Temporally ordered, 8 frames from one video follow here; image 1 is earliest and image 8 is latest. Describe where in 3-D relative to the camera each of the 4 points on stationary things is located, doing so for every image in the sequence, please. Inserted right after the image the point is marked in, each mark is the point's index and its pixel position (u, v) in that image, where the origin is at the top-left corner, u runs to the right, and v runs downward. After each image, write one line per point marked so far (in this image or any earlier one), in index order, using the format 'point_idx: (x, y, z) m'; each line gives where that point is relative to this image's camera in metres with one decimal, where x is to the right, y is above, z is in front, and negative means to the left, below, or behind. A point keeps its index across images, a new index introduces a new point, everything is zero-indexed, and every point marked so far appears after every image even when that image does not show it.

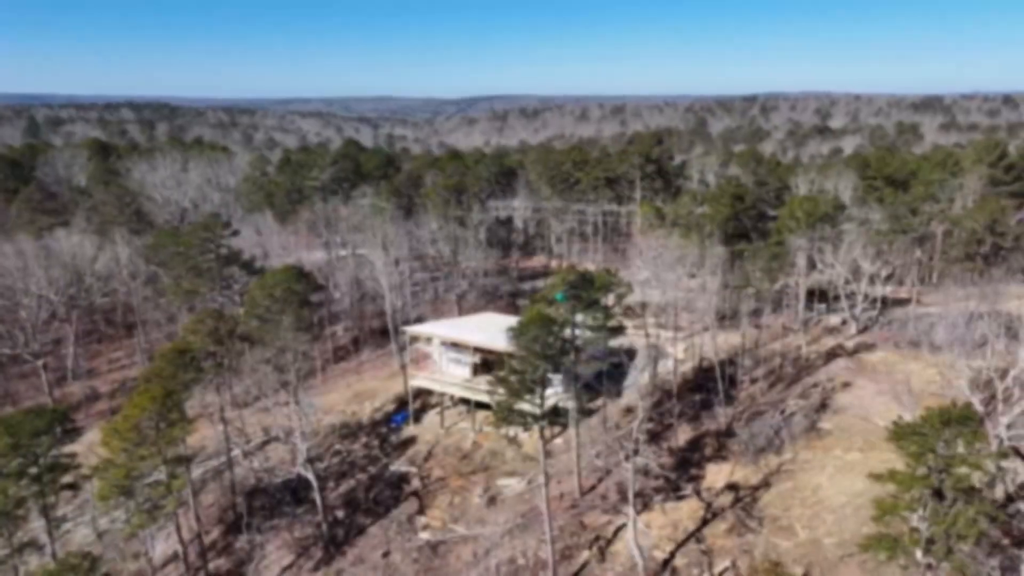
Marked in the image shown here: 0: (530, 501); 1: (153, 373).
0: (+0.6, -6.6, +19.2) m
1: (-10.0, -2.3, +17.1) m
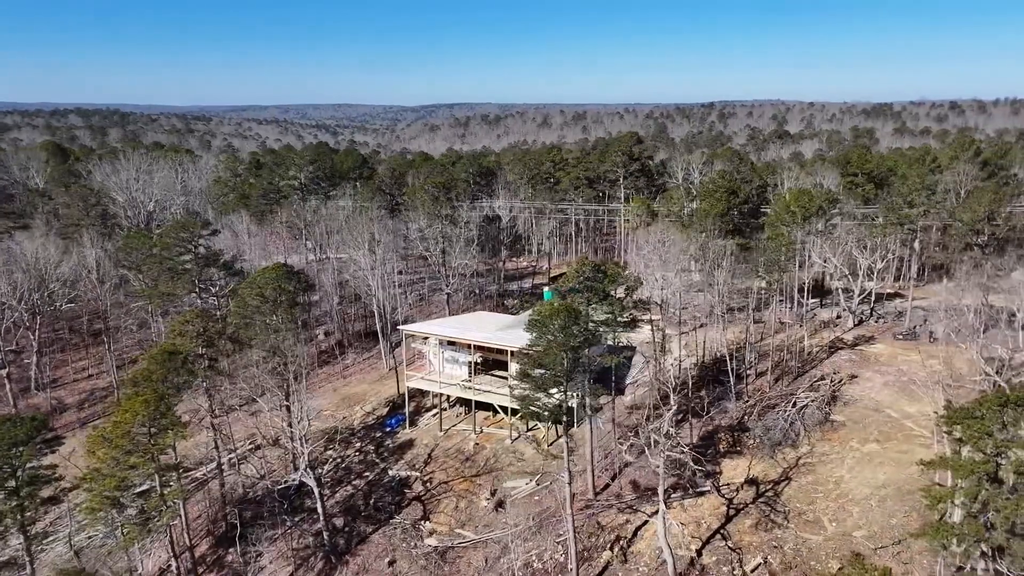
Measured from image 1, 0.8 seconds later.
0: (+0.9, -6.5, +18.5) m
1: (-9.6, -2.3, +16.0) m
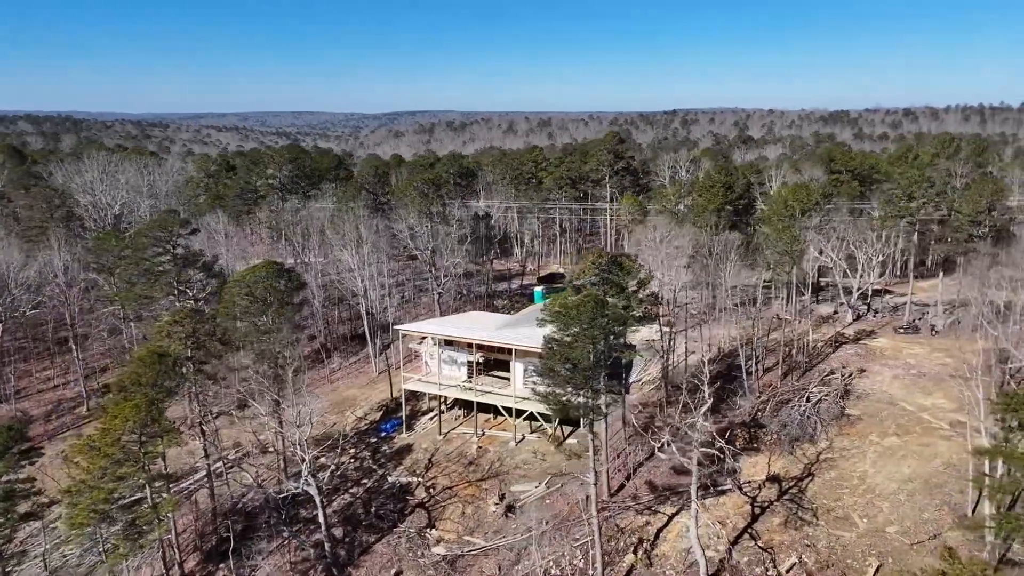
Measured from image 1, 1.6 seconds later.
0: (+1.2, -6.3, +17.8) m
1: (-9.2, -2.2, +14.8) m
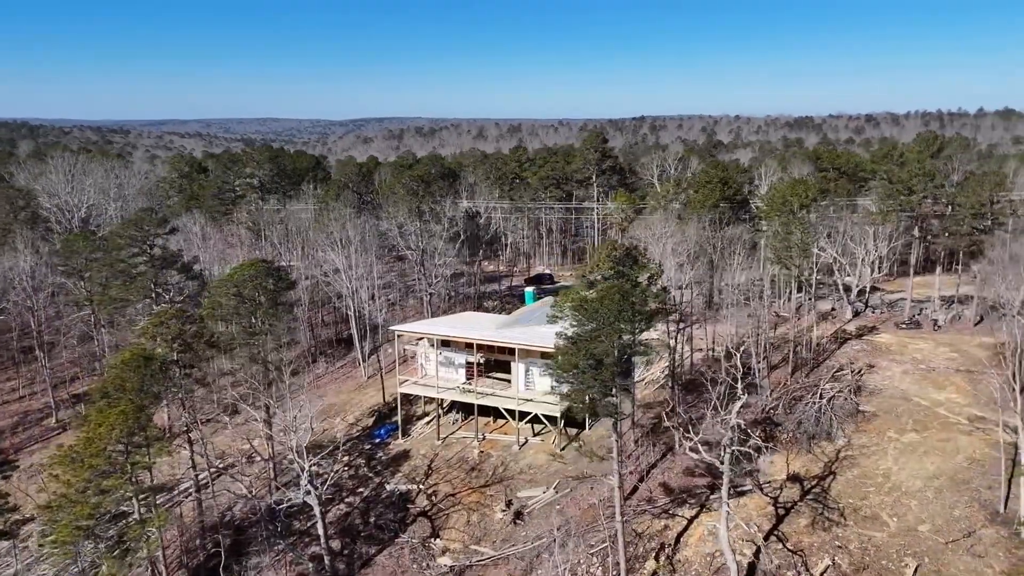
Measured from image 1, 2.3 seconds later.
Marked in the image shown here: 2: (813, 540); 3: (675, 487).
0: (+1.4, -6.2, +17.1) m
1: (-8.9, -2.2, +13.6) m
2: (+6.5, -5.4, +13.2) m
3: (+4.4, -5.3, +16.4) m
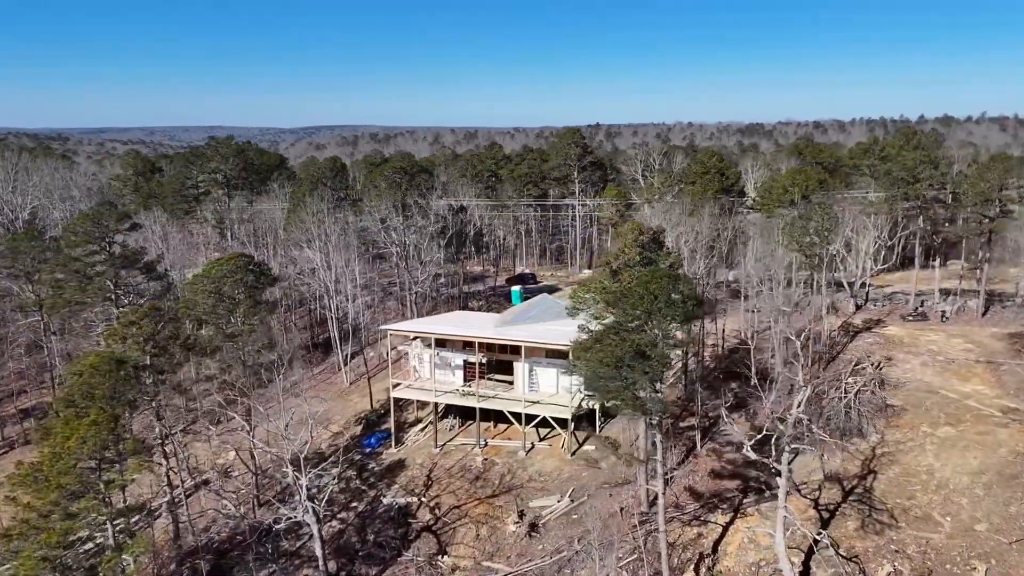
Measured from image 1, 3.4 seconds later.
0: (+1.8, -6.0, +15.8) m
1: (-8.3, -2.0, +11.8) m
2: (+7.1, -5.1, +12.3) m
3: (+4.8, -5.1, +15.3) m
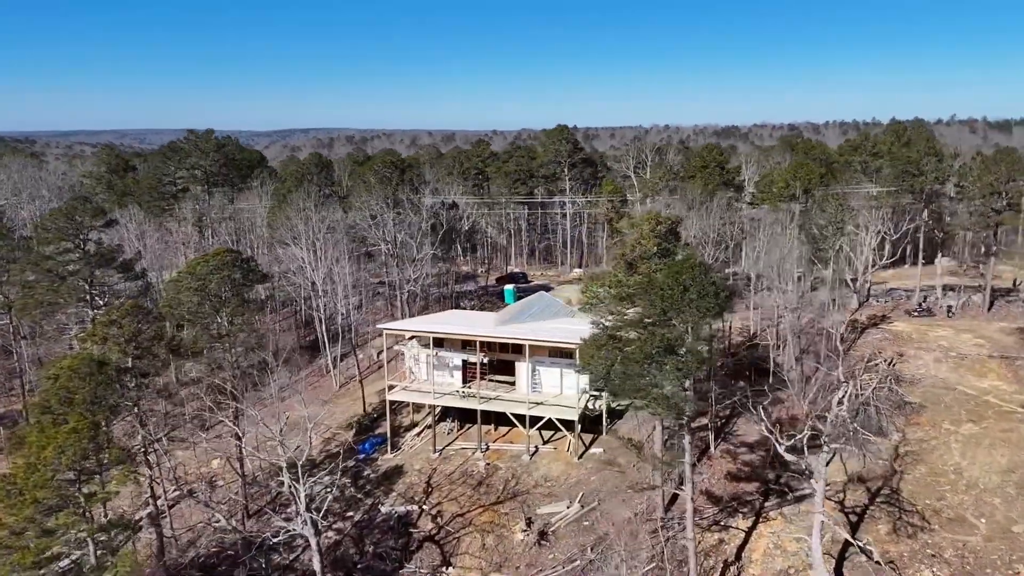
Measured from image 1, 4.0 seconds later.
0: (+2.0, -5.9, +15.1) m
1: (-8.0, -2.0, +10.7) m
2: (+7.4, -5.0, +11.7) m
3: (+5.0, -4.9, +14.7) m
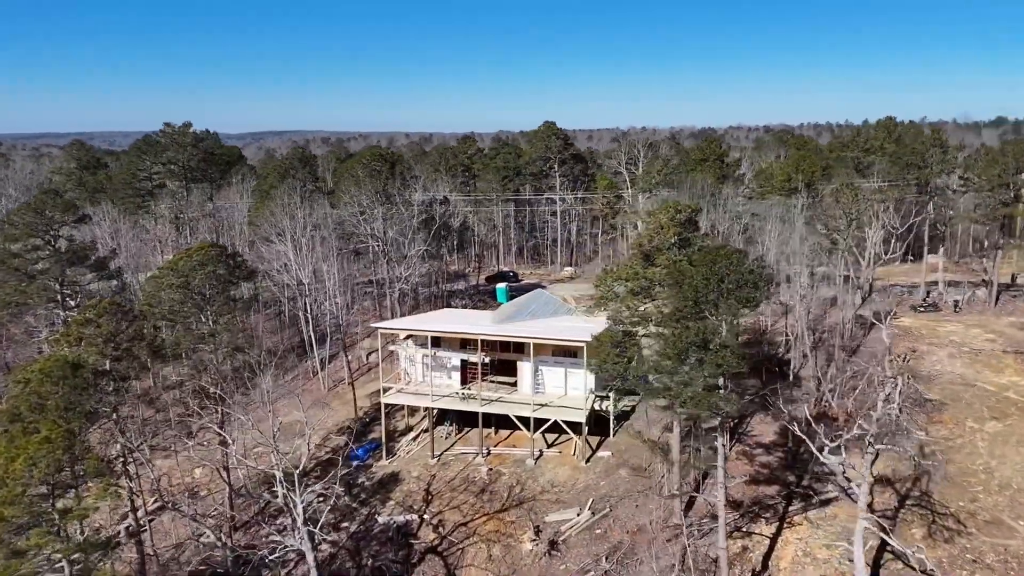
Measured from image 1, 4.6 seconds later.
0: (+2.2, -5.8, +14.3) m
1: (-7.7, -1.9, +9.6) m
2: (+7.7, -4.8, +11.1) m
3: (+5.2, -4.8, +14.0) m
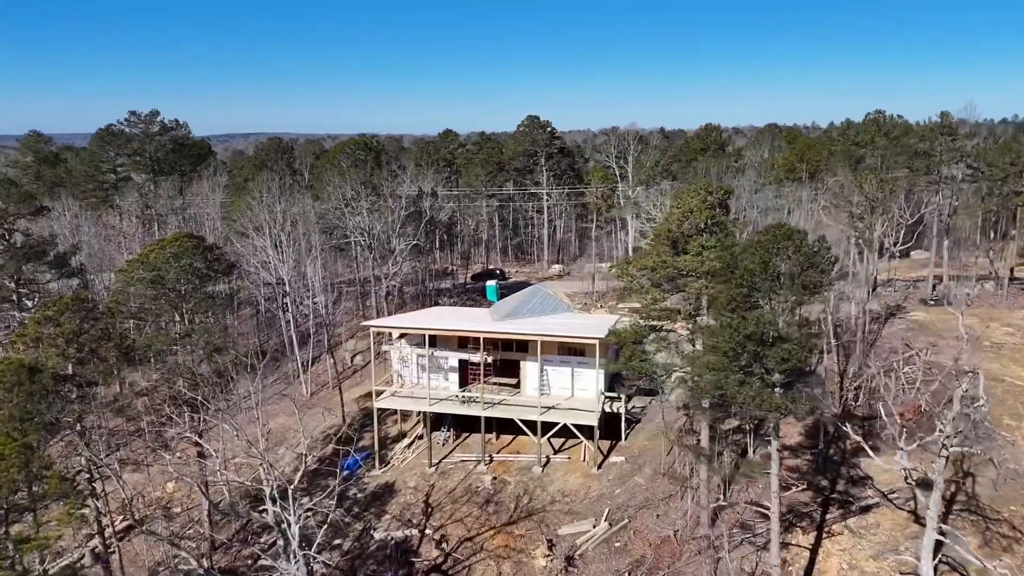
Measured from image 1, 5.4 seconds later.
0: (+2.5, -5.6, +13.1) m
1: (-7.2, -1.8, +8.0) m
2: (+8.1, -4.6, +10.2) m
3: (+5.5, -4.6, +13.0) m
